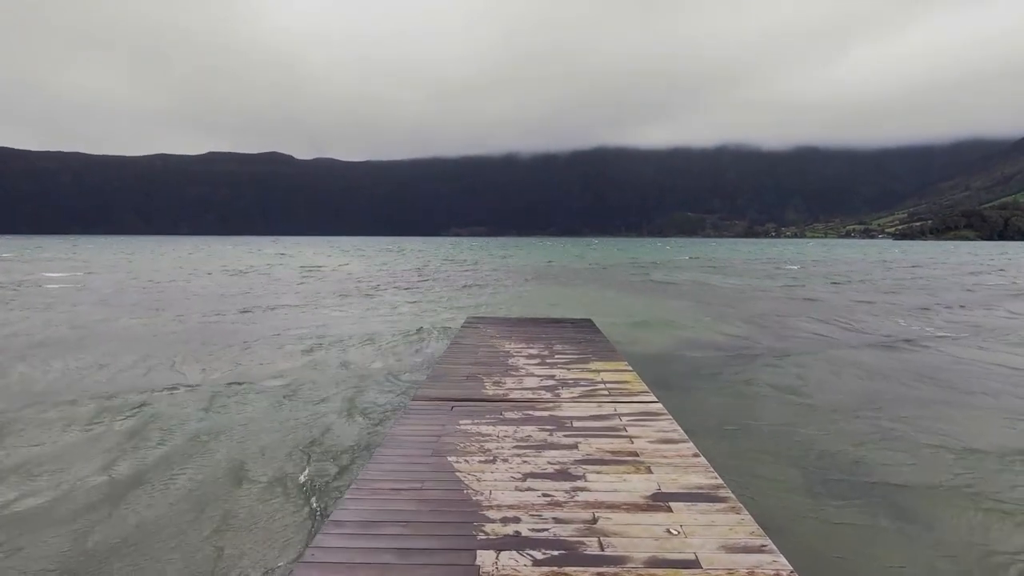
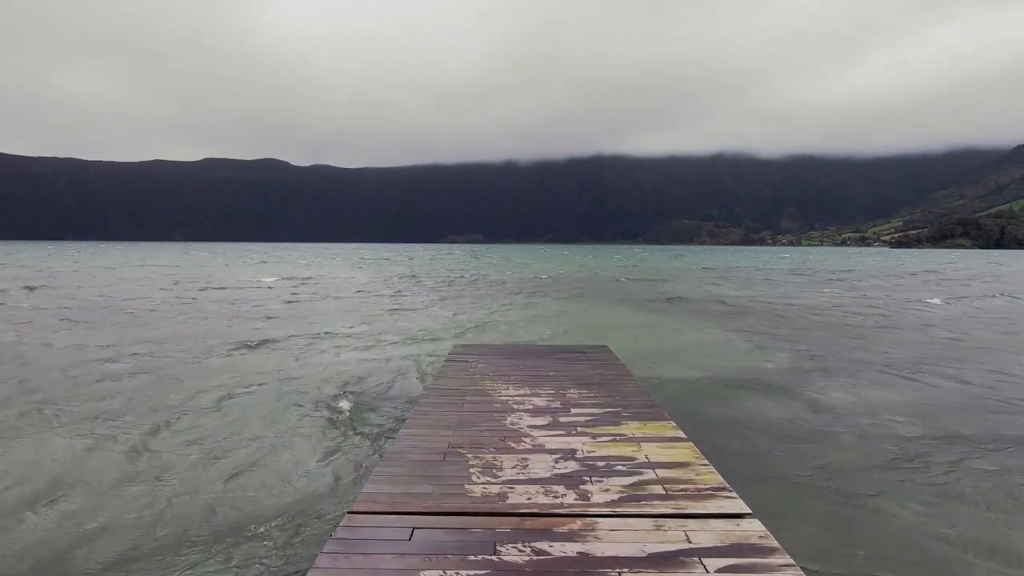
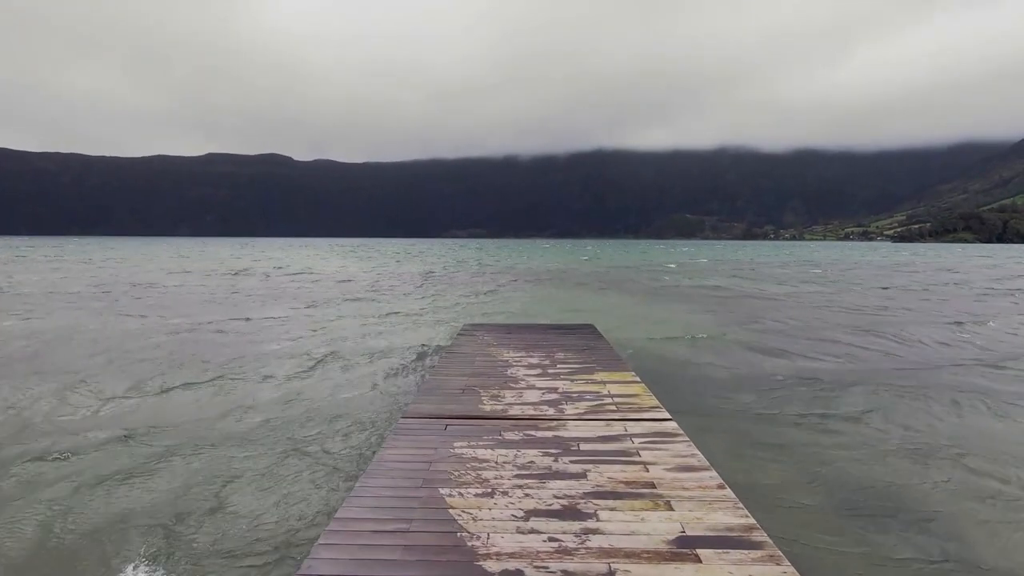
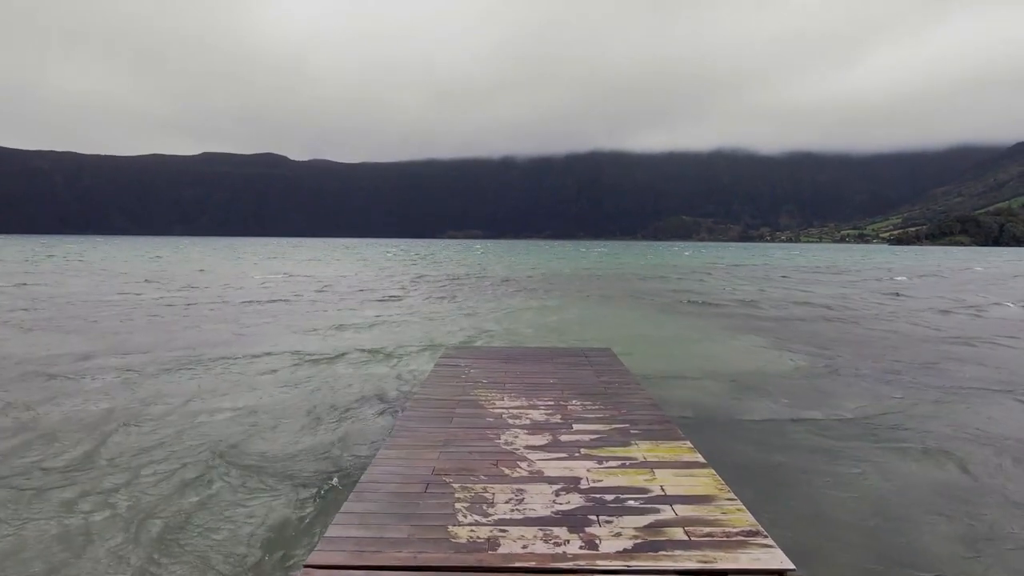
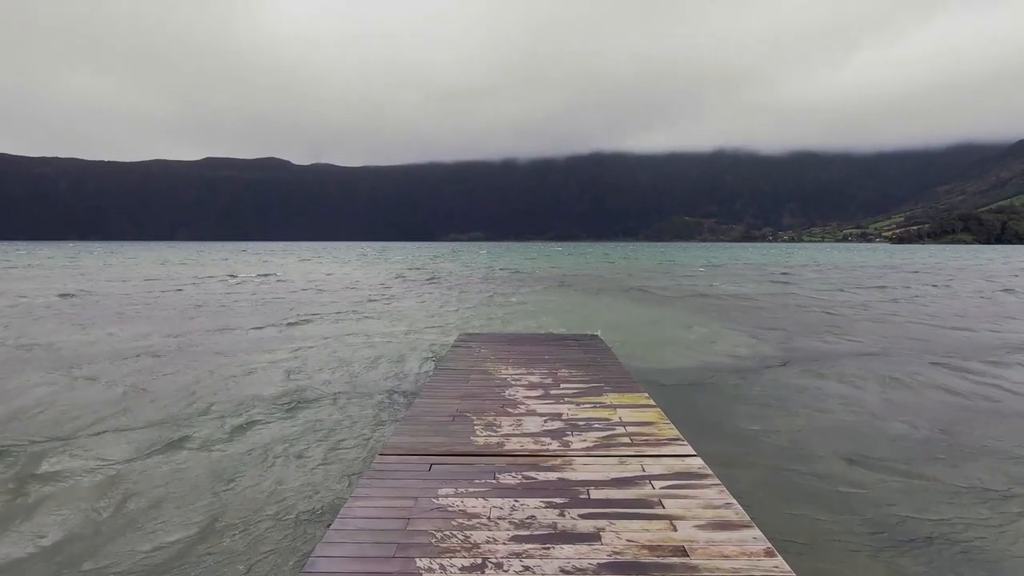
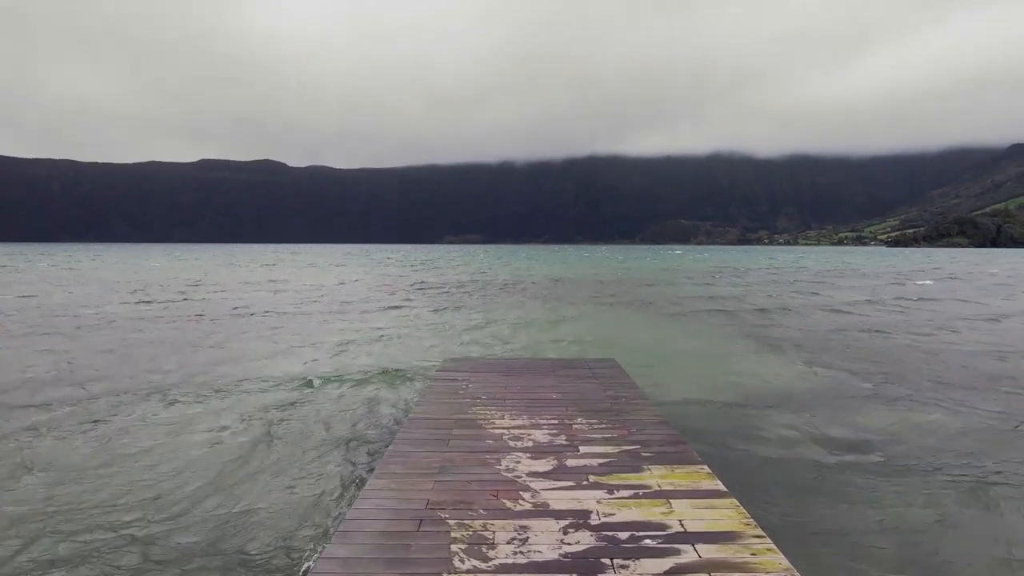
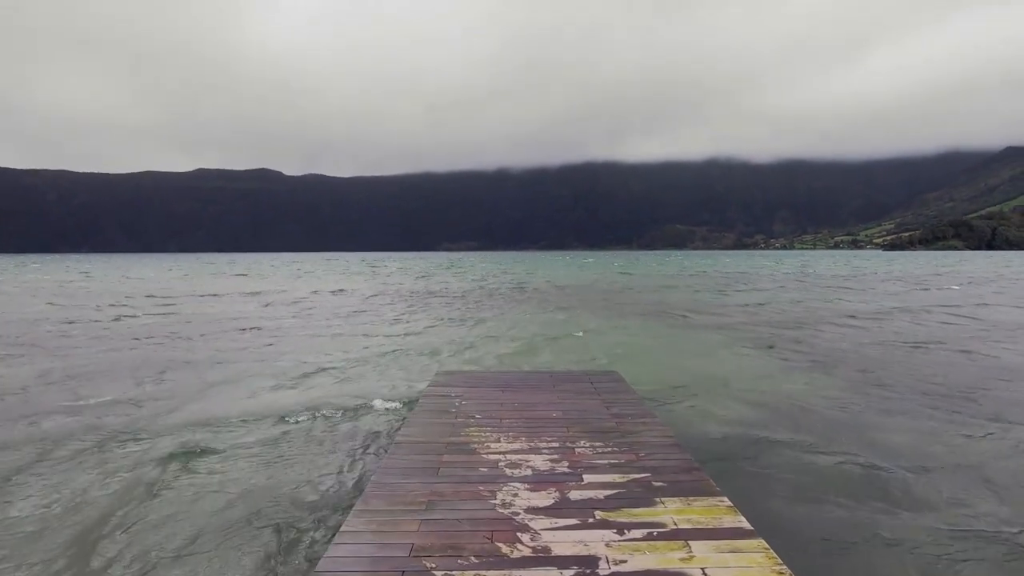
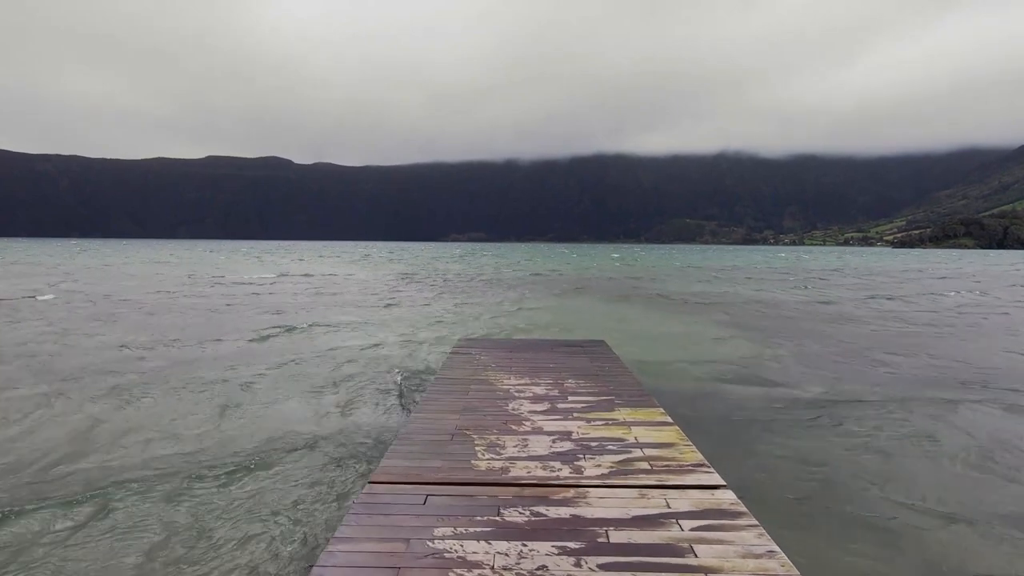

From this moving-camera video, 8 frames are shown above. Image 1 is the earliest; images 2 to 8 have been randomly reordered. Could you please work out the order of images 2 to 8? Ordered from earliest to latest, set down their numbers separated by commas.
3, 5, 8, 2, 4, 6, 7
